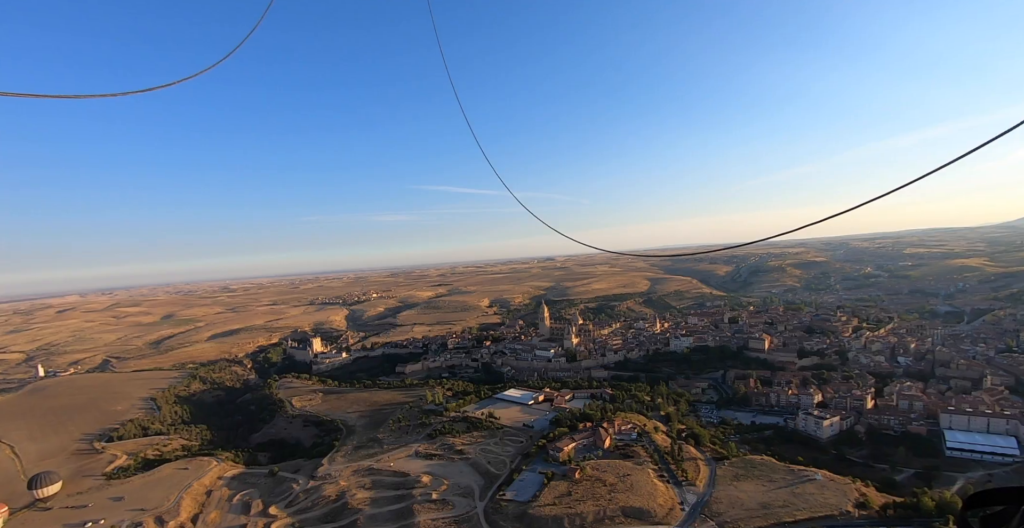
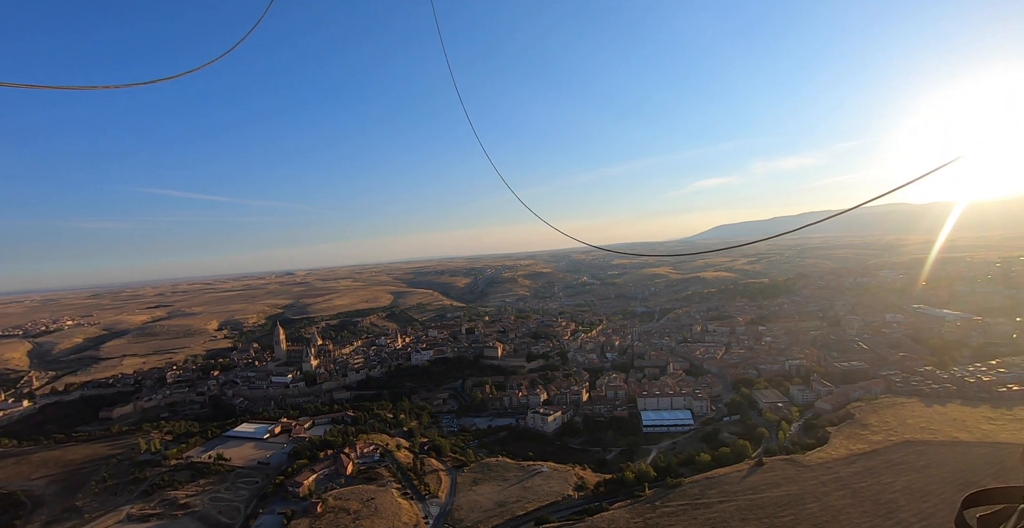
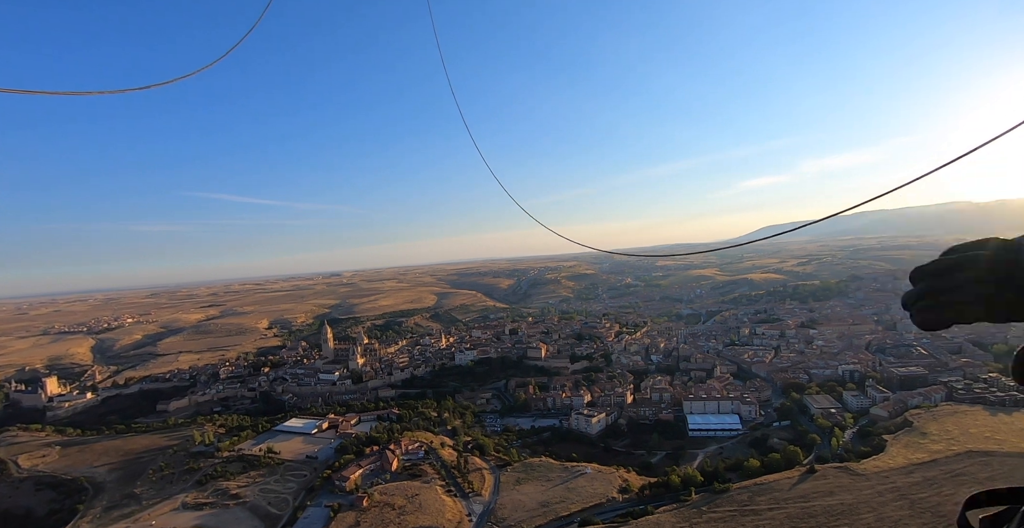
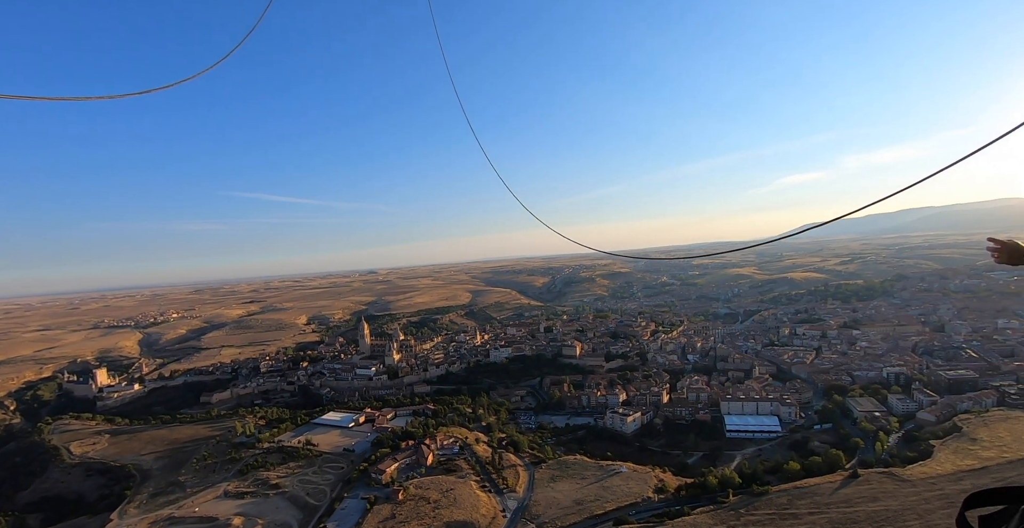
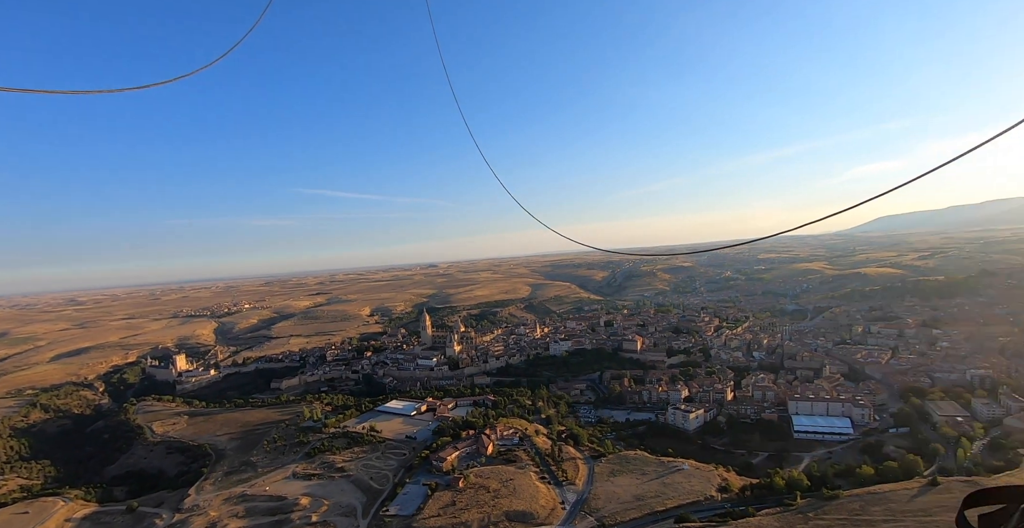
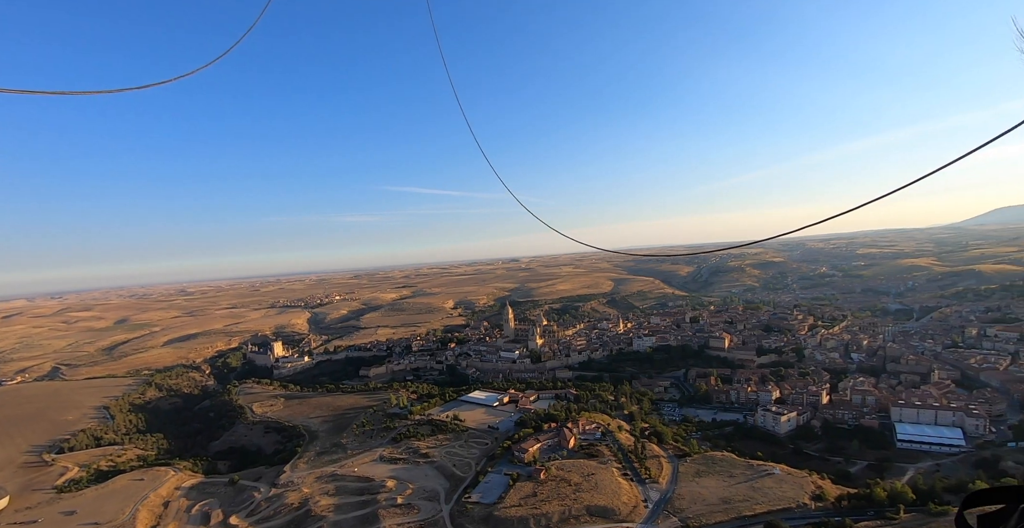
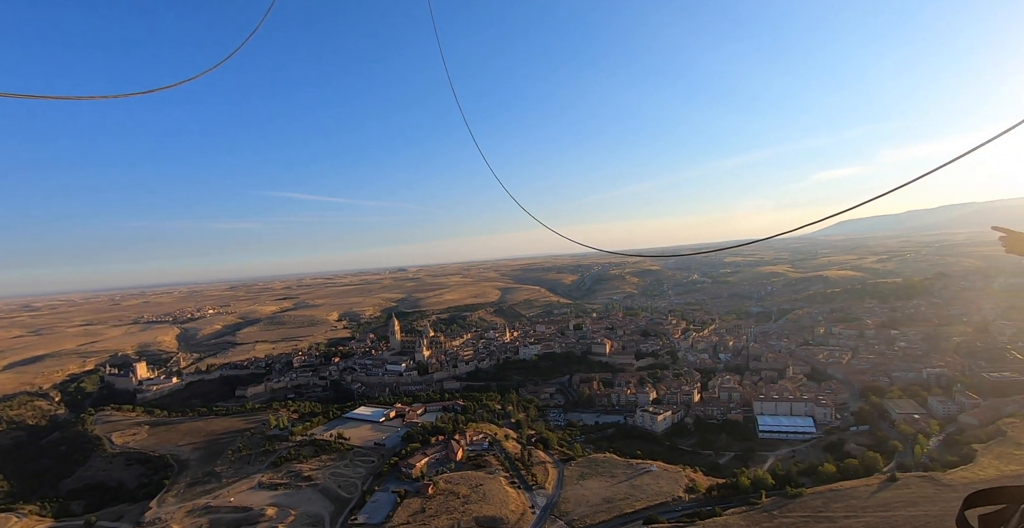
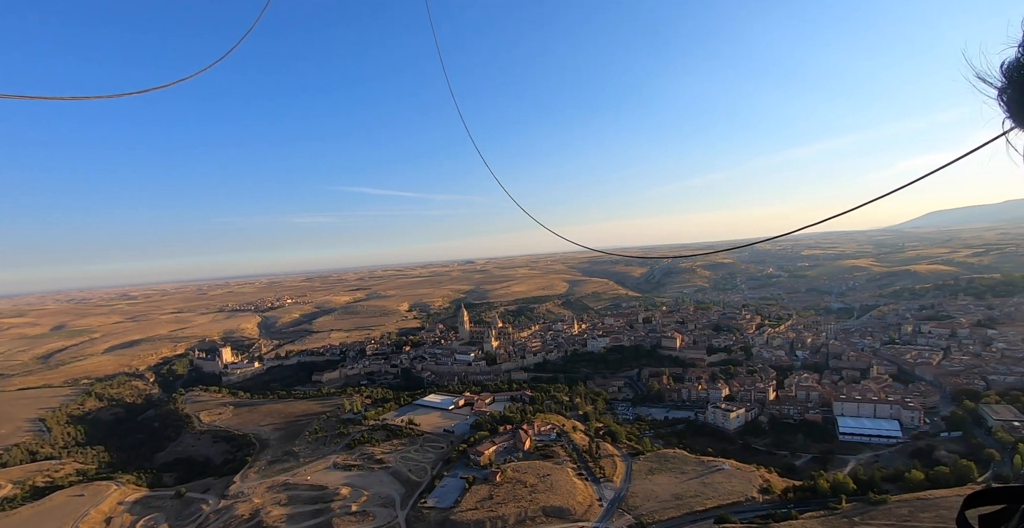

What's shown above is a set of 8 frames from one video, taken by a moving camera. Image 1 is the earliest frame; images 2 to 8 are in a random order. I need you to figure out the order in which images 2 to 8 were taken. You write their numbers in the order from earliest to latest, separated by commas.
6, 8, 5, 7, 4, 3, 2
